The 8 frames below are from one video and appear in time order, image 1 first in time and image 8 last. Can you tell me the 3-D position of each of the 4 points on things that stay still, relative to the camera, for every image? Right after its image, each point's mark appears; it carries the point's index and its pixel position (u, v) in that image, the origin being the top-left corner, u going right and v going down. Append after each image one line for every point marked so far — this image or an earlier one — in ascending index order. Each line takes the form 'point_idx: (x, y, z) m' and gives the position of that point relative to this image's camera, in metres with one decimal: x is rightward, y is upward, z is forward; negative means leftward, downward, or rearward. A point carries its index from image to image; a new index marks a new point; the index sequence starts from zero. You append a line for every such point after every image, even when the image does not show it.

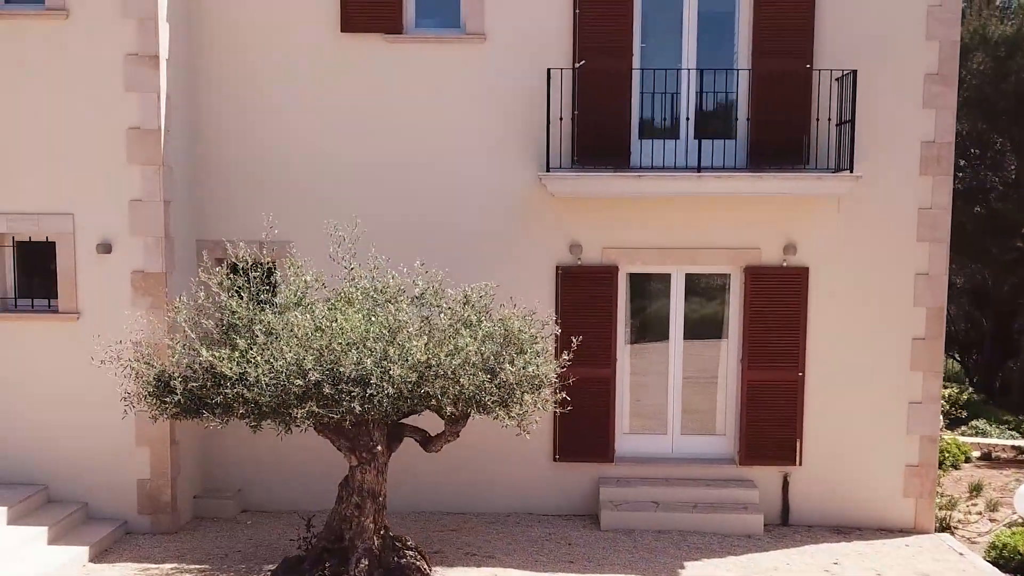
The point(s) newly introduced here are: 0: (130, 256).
0: (-1.8, +0.2, +6.7) m
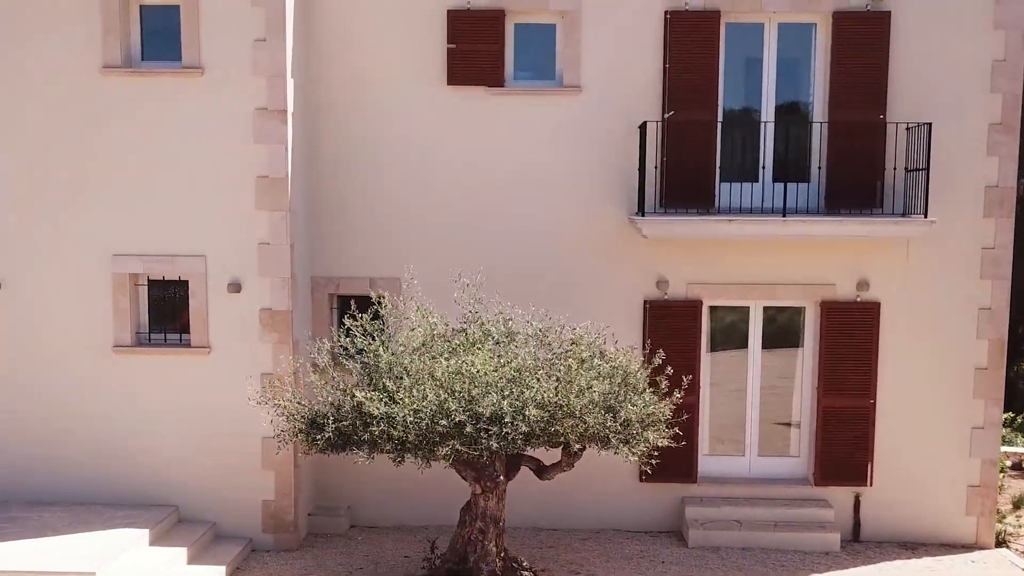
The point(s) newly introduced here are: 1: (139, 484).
0: (-1.3, 0.0, +7.2) m
1: (-2.0, -1.0, +7.4) m
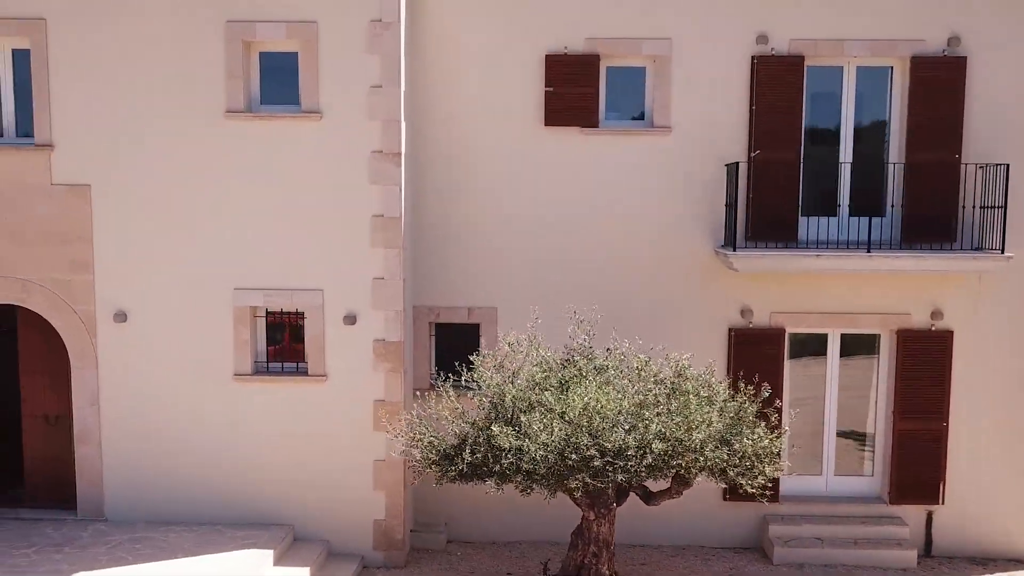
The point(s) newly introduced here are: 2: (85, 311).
0: (-0.8, -0.2, +7.6) m
1: (-1.4, -1.2, +7.8) m
2: (-2.3, -0.1, +7.7) m
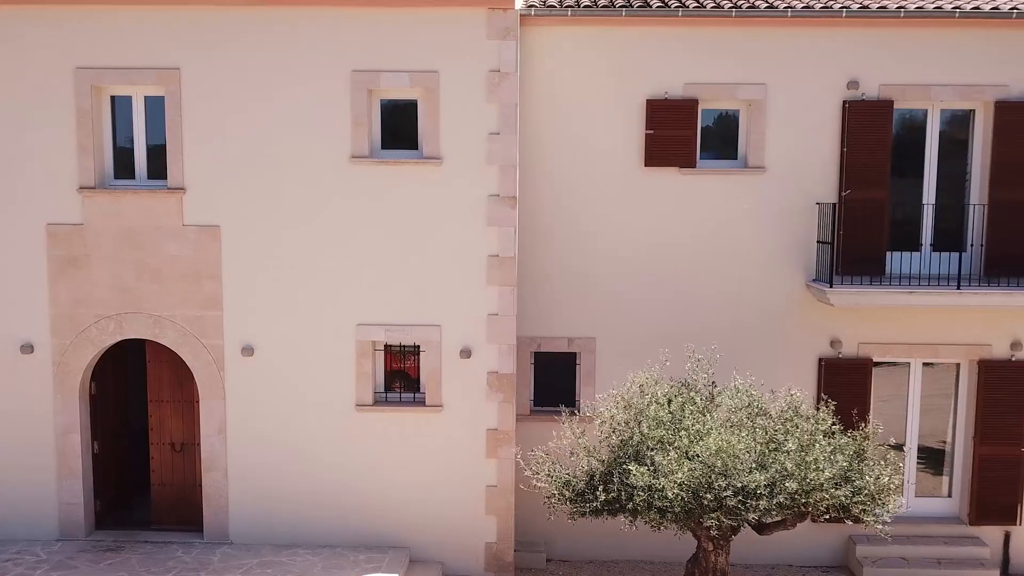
0: (-0.2, -0.4, +8.0) m
1: (-0.8, -1.4, +8.3) m
2: (-1.7, -0.3, +8.1) m
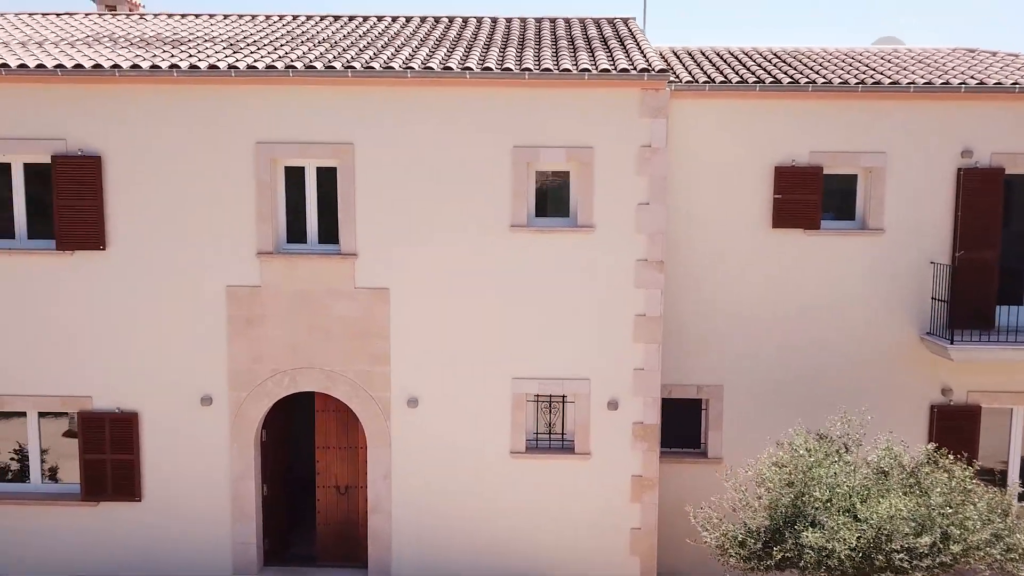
0: (+0.7, -0.8, +8.7) m
1: (+0.1, -1.8, +8.9) m
2: (-0.8, -0.7, +8.7) m
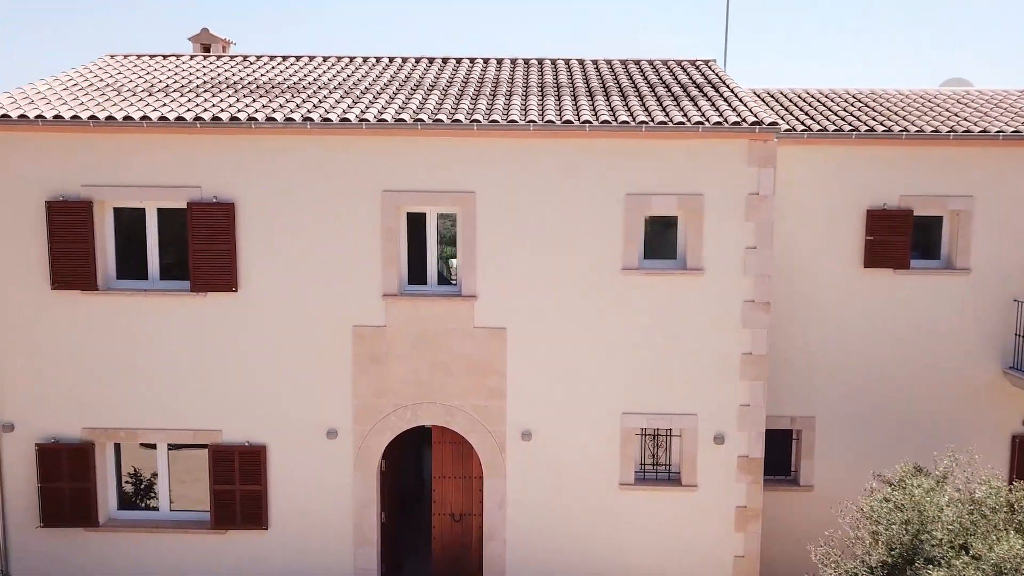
0: (+1.5, -1.0, +9.1) m
1: (+0.8, -2.0, +9.4) m
2: (-0.1, -0.9, +9.2) m
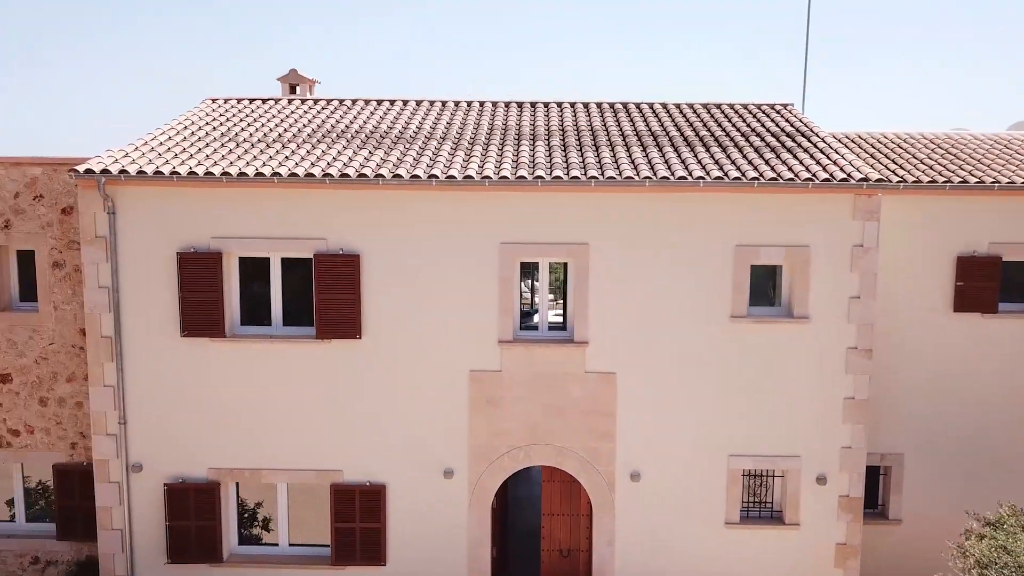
0: (+2.2, -1.3, +9.5) m
1: (+1.6, -2.3, +9.8) m
2: (+0.7, -1.2, +9.6) m
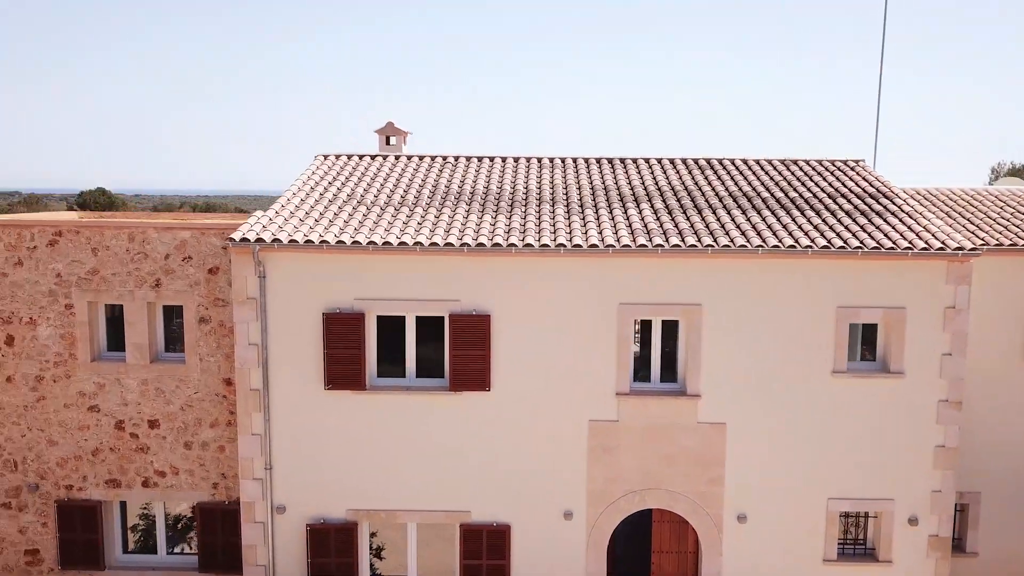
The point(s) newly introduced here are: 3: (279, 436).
0: (+3.1, -1.8, +10.4) m
1: (+2.4, -2.7, +10.6) m
2: (+1.5, -1.7, +10.4) m
3: (-1.7, -1.1, +10.4) m
